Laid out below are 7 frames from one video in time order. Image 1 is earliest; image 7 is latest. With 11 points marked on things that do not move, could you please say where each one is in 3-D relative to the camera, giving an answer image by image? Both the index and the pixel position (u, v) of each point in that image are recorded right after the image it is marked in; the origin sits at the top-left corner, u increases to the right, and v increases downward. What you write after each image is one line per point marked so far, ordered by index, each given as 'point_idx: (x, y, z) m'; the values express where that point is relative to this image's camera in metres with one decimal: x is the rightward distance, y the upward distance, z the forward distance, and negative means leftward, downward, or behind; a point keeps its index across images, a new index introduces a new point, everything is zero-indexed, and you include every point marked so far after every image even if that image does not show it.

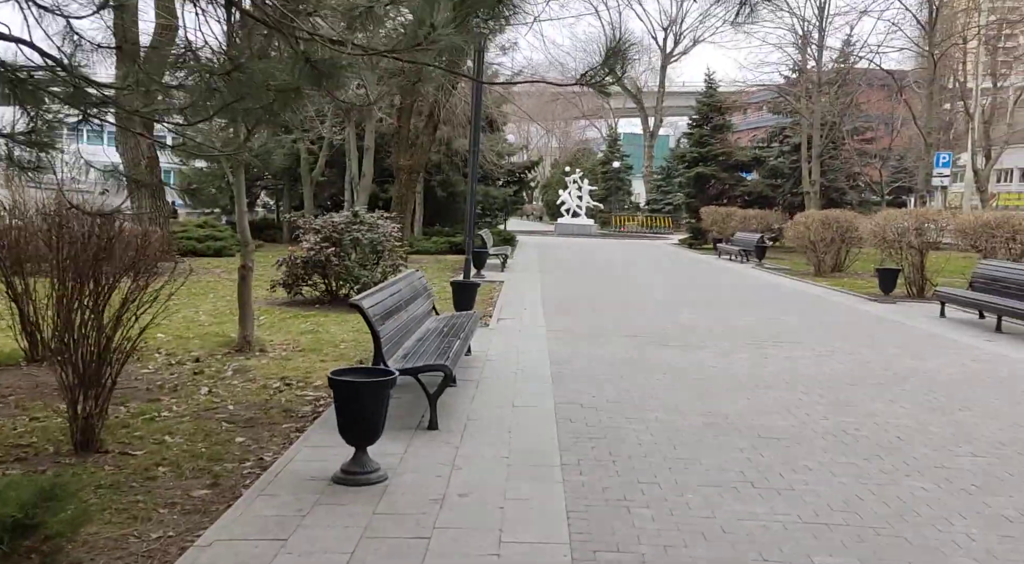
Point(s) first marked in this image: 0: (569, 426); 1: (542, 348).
0: (+0.4, -1.0, +6.1) m
1: (+0.3, -0.7, +9.5) m
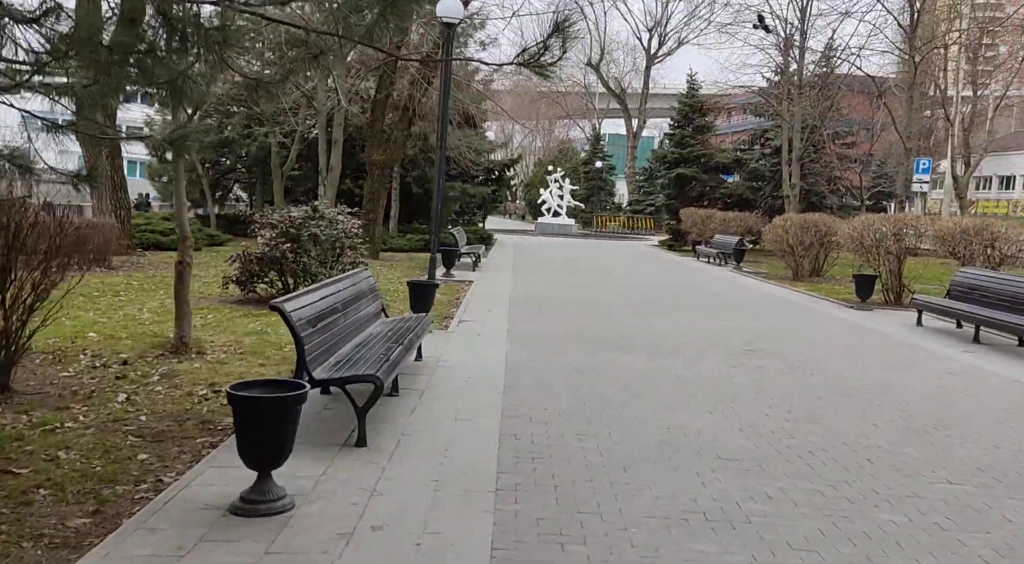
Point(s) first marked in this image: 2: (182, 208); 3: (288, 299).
0: (0.0, -1.0, +5.5) m
1: (-0.2, -0.7, +9.0) m
2: (-3.3, +0.8, +8.7) m
3: (-1.4, -0.1, +5.4) m
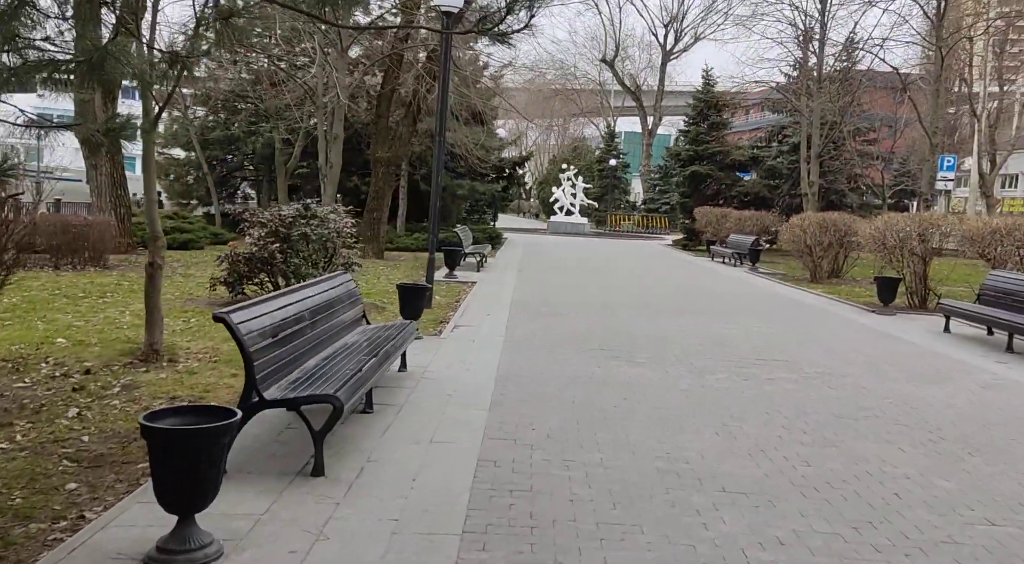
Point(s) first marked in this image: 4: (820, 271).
0: (-0.1, -1.1, +4.9) m
1: (-0.2, -0.8, +8.4) m
2: (-3.4, +0.7, +8.1) m
3: (-1.5, -0.2, +4.8) m
4: (+7.1, +0.2, +19.8) m
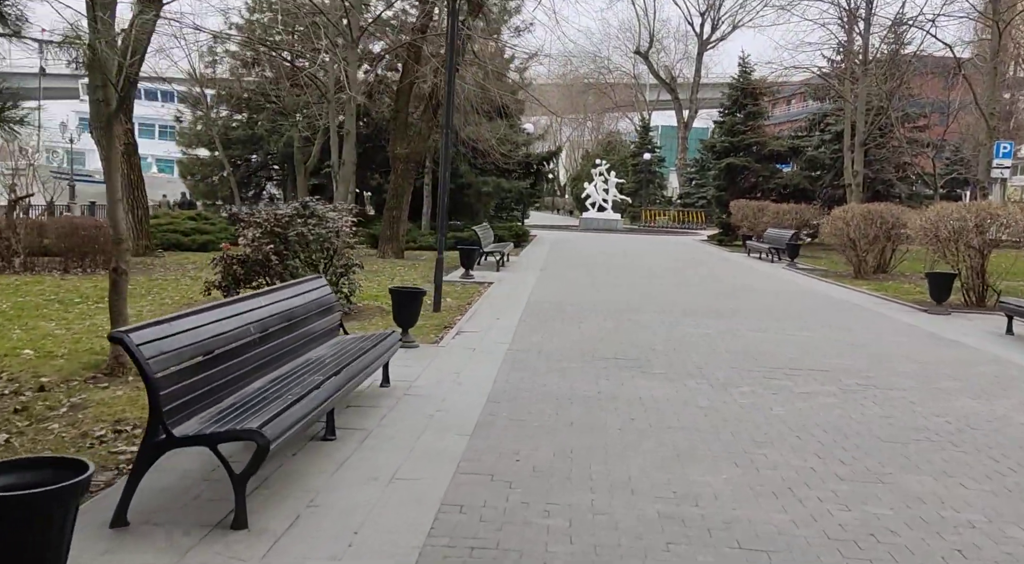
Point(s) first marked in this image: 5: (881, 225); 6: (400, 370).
0: (-0.3, -1.1, +4.0) m
1: (-0.2, -0.8, +7.5) m
2: (-3.4, +0.7, +7.4) m
3: (-1.7, -0.2, +4.0) m
4: (+7.6, +0.3, +18.5) m
5: (+7.7, +1.2, +18.0) m
6: (-1.0, -0.8, +7.4) m
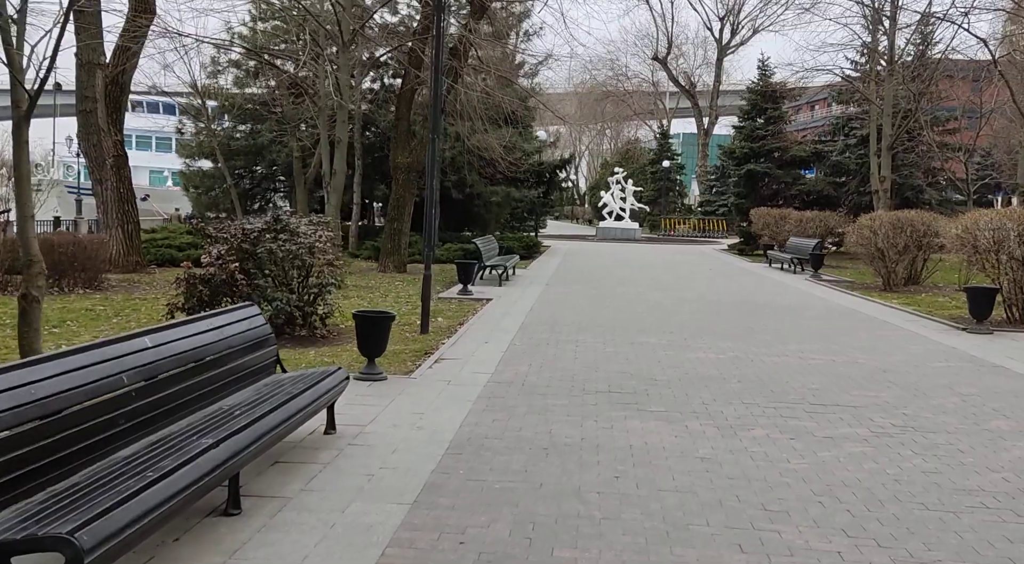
0: (-0.6, -1.3, +3.0) m
1: (-0.4, -1.0, +6.4) m
2: (-3.6, +0.5, +6.4) m
3: (-2.0, -0.4, +3.0) m
4: (+7.7, +0.1, +17.3) m
5: (+7.8, +1.0, +16.7) m
6: (-1.2, -1.0, +6.4) m
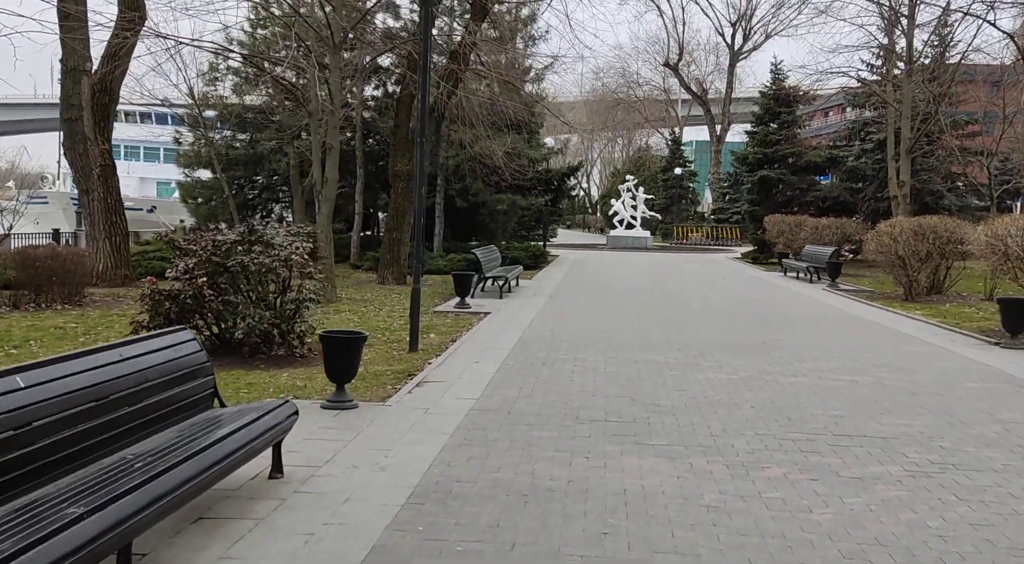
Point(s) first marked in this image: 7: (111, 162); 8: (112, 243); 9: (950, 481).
0: (-0.8, -1.4, +2.2) m
1: (-0.6, -1.1, +5.6) m
2: (-3.8, +0.3, +5.7) m
3: (-2.2, -0.5, +2.2) m
4: (+7.8, -0.1, +16.4) m
5: (+7.8, +0.8, +15.8) m
6: (-1.3, -1.1, +5.6) m
7: (-8.8, +2.6, +18.7) m
8: (-8.7, +0.8, +18.6) m
9: (+2.6, -1.2, +5.1) m
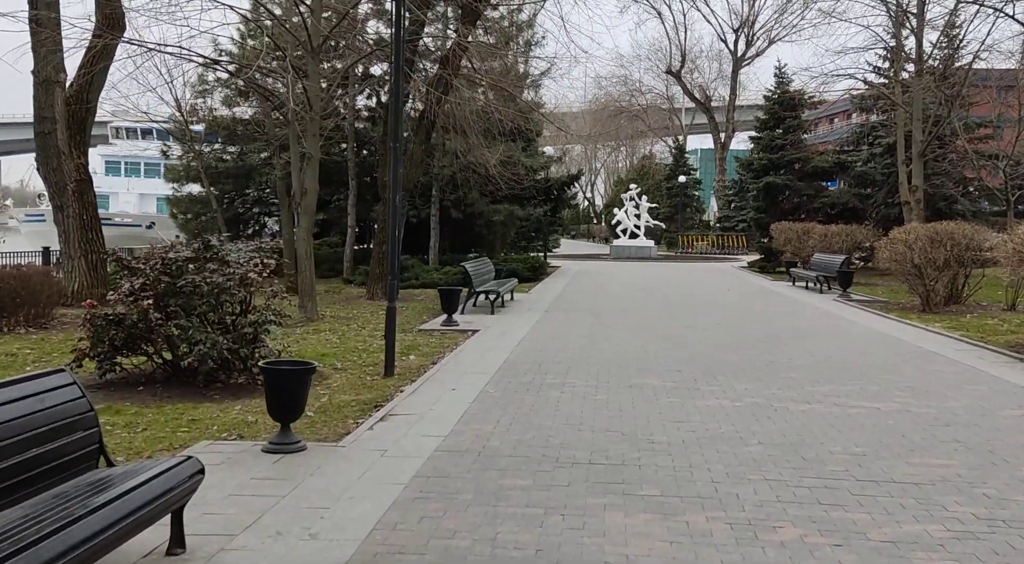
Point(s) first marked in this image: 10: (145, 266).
0: (-1.0, -1.5, +1.3) m
1: (-0.8, -1.3, +4.7) m
2: (-4.0, +0.1, +4.8) m
3: (-2.4, -0.6, +1.3) m
4: (+7.6, -0.3, +15.4) m
5: (+7.7, +0.6, +14.9) m
6: (-1.5, -1.2, +4.7) m
7: (-8.9, +2.2, +17.9) m
8: (-8.8, +0.4, +17.8) m
9: (+2.4, -1.3, +4.2) m
10: (-3.6, +0.2, +8.5) m
